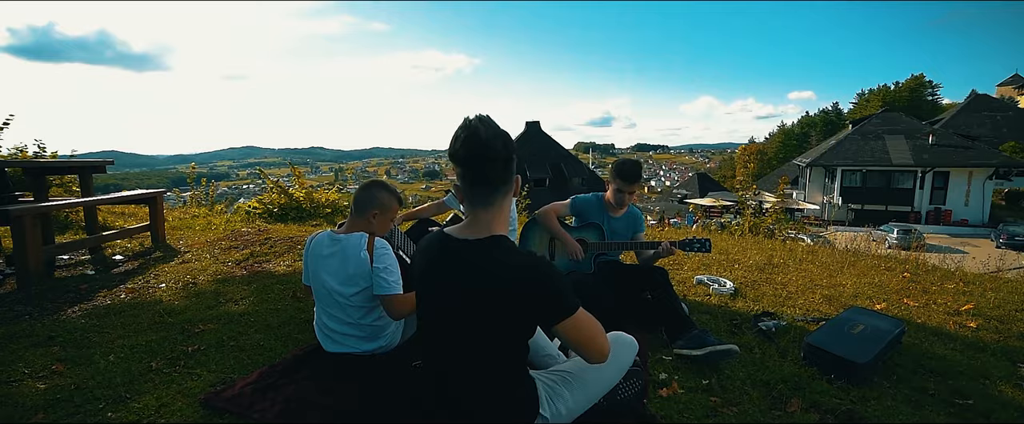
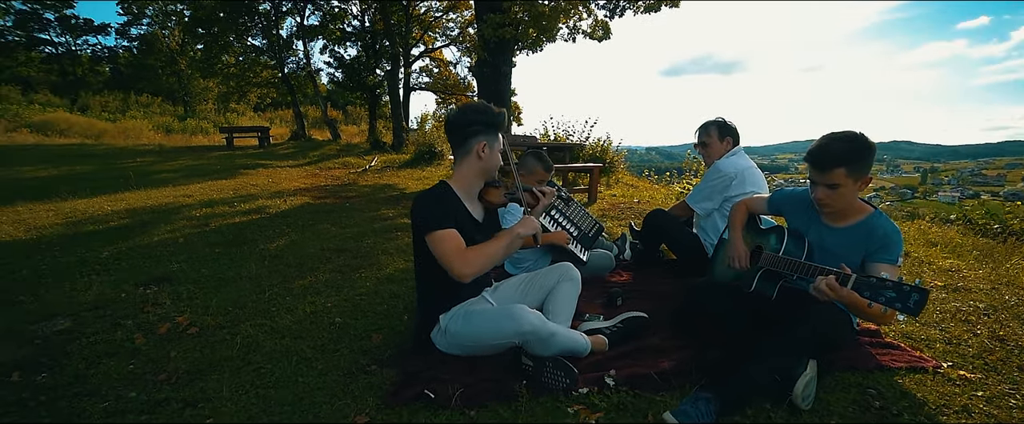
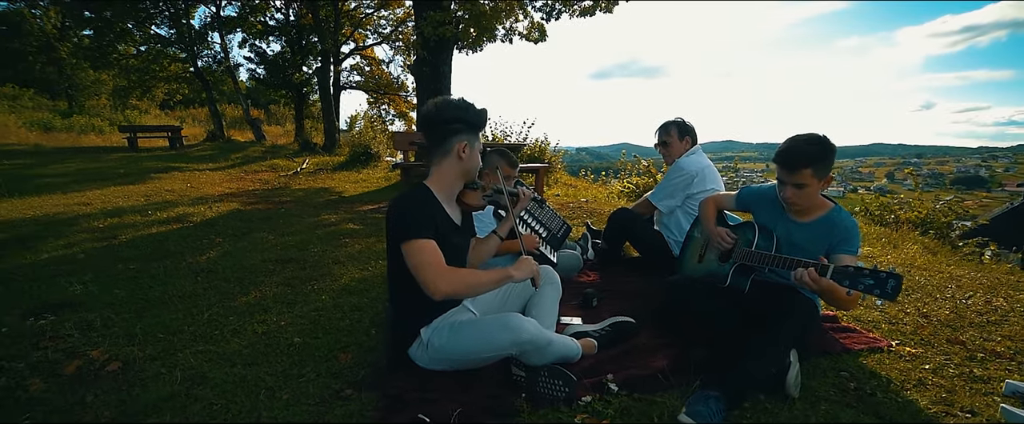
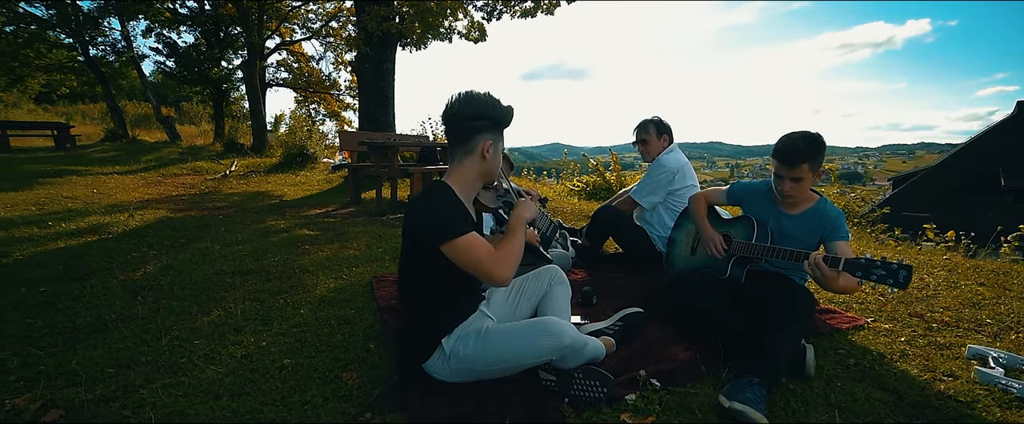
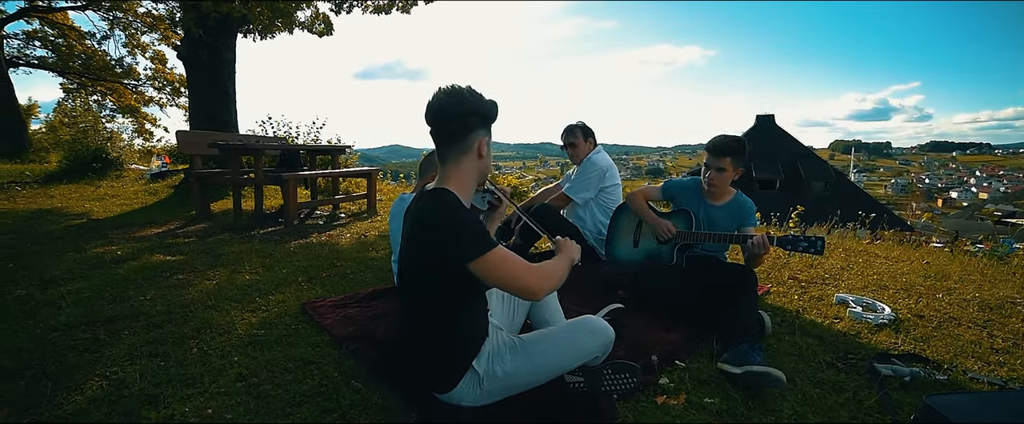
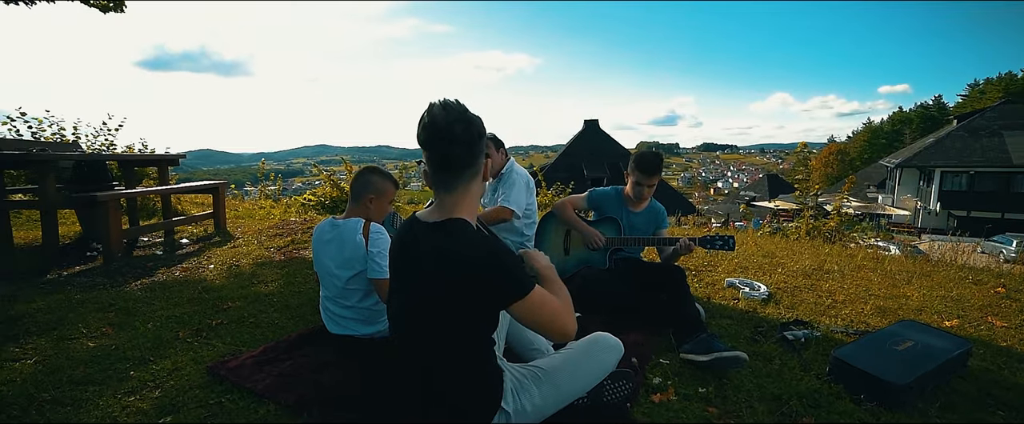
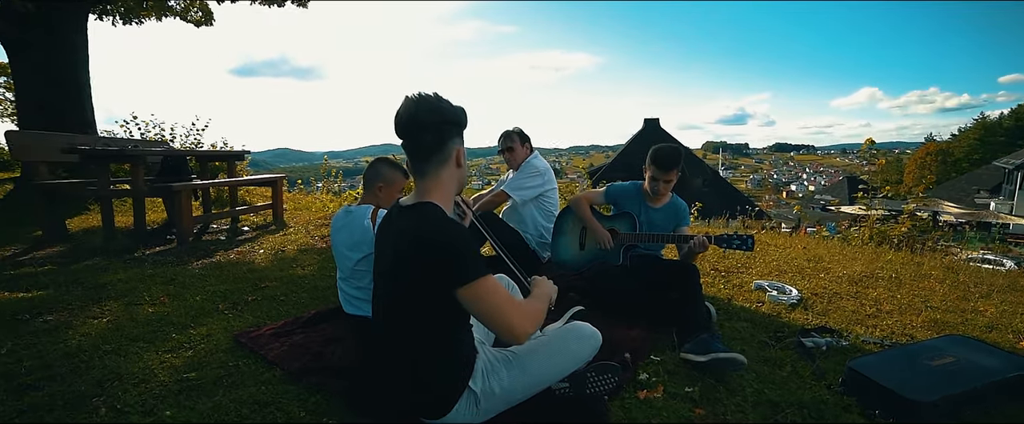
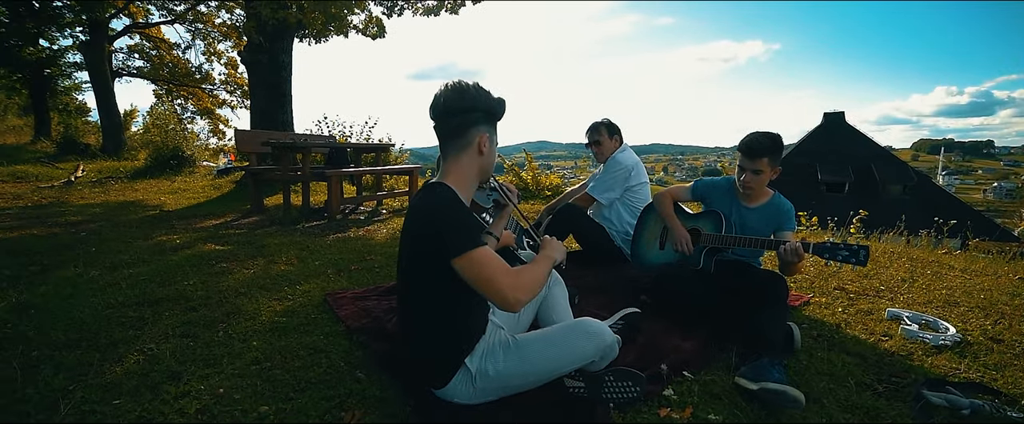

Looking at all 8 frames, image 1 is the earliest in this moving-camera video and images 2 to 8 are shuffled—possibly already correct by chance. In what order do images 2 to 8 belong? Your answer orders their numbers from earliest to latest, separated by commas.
6, 7, 5, 8, 4, 3, 2
